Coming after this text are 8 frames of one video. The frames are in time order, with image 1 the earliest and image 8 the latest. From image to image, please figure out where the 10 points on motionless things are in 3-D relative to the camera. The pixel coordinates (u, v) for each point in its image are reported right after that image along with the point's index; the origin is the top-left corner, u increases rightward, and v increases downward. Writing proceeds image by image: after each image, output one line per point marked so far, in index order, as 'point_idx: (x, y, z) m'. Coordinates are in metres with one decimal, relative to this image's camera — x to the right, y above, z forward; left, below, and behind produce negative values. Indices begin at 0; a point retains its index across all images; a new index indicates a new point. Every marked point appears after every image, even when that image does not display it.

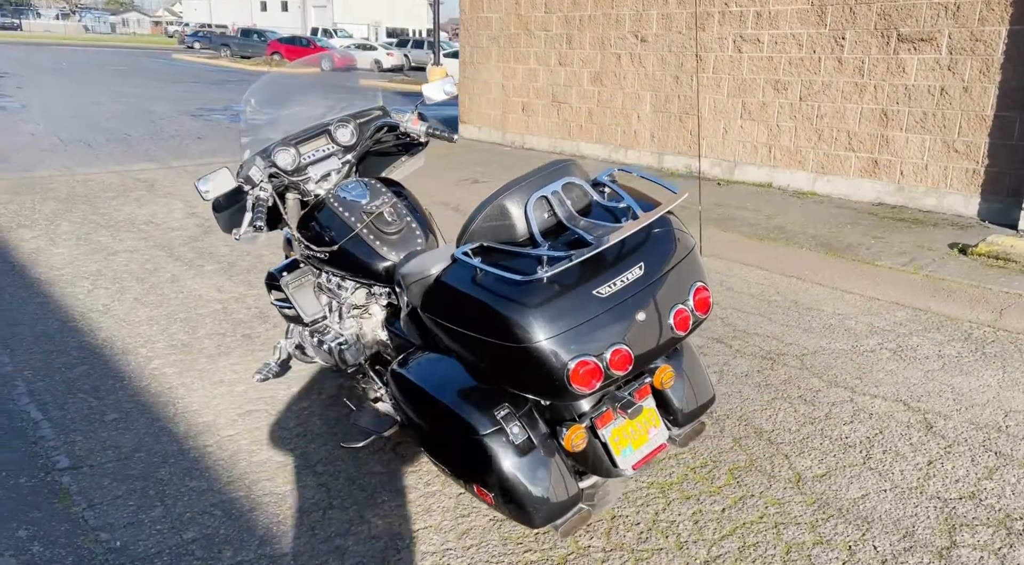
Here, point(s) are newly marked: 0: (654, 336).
0: (+0.4, -0.2, +2.2) m
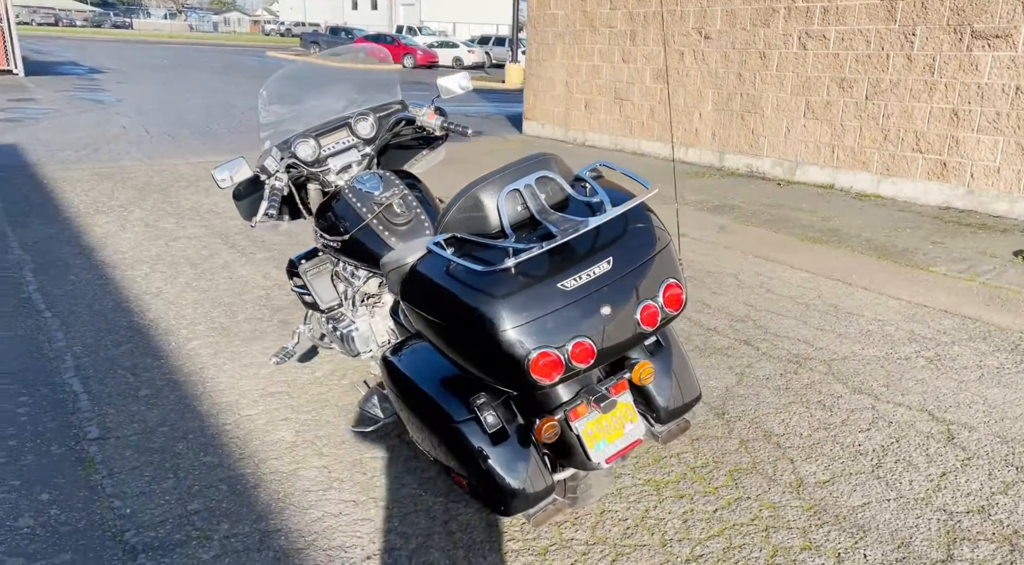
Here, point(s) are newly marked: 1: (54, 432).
0: (+0.3, -0.1, +2.3) m
1: (-2.2, -0.7, +3.8) m
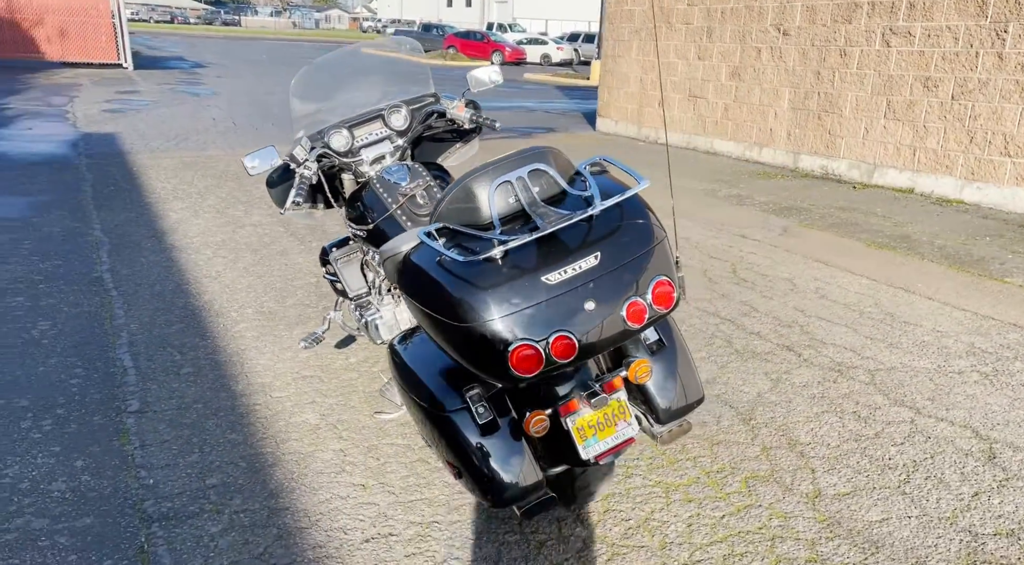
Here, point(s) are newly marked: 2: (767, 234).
0: (+0.3, -0.1, +2.2) m
1: (-2.1, -0.6, +4.0) m
2: (+2.7, +0.5, +8.3) m
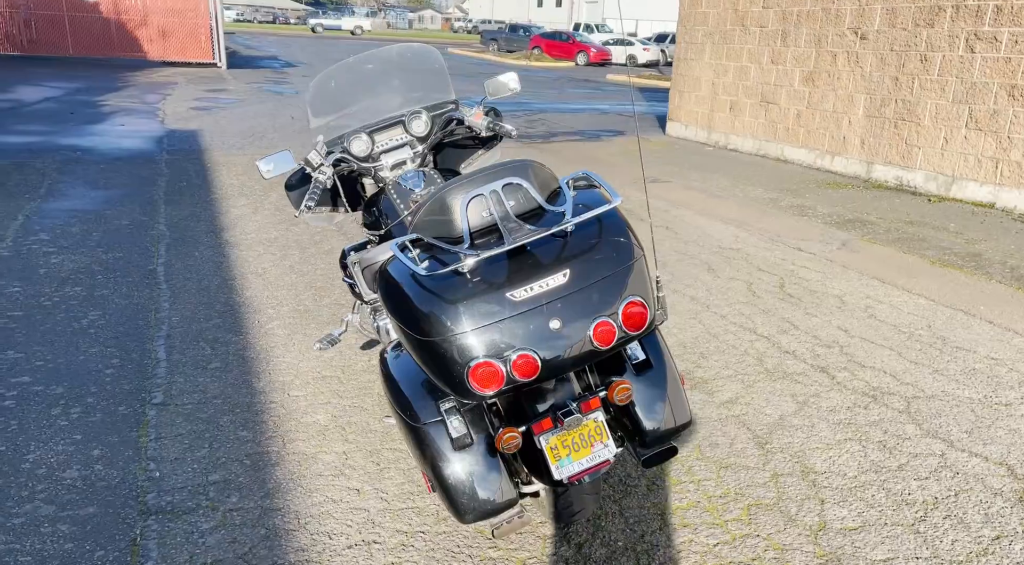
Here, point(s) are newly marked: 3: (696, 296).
0: (+0.2, -0.2, +2.2) m
1: (-2.1, -0.6, +4.2) m
2: (+3.2, +0.4, +7.9) m
3: (+1.4, -0.1, +6.1) m
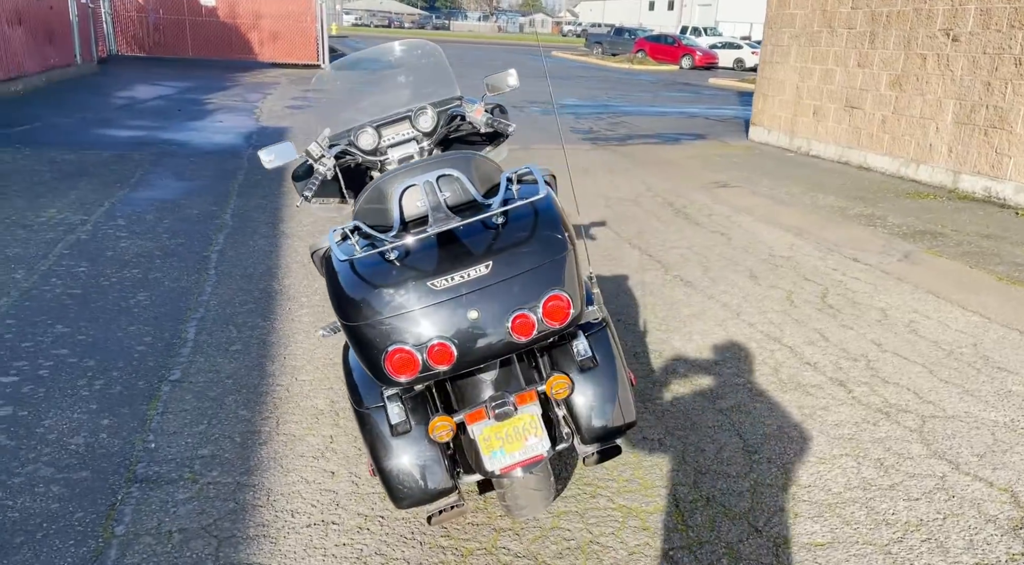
0: (-0.1, -0.2, +2.2) m
1: (-2.1, -0.5, +4.4) m
2: (+3.6, +0.2, +7.6) m
3: (+1.7, -0.1, +6.0) m
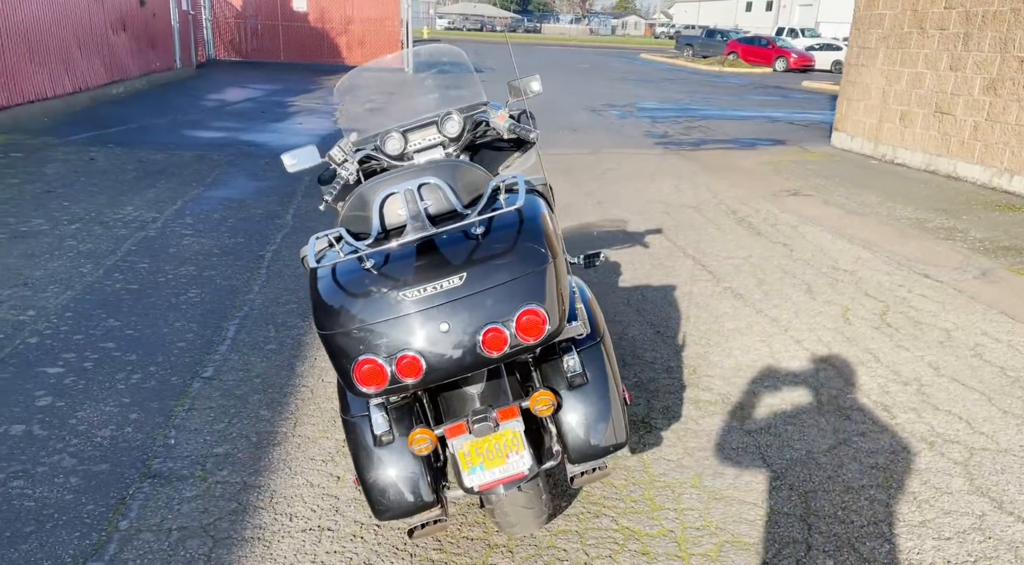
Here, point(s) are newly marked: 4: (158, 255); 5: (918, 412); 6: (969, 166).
0: (-0.1, -0.2, +2.1) m
1: (-1.9, -0.5, +4.5) m
2: (+4.1, +0.1, +7.1) m
3: (+2.0, -0.2, +5.7) m
4: (-3.4, +0.3, +7.4) m
5: (+2.2, -0.7, +4.1) m
6: (+5.9, +1.6, +10.5) m
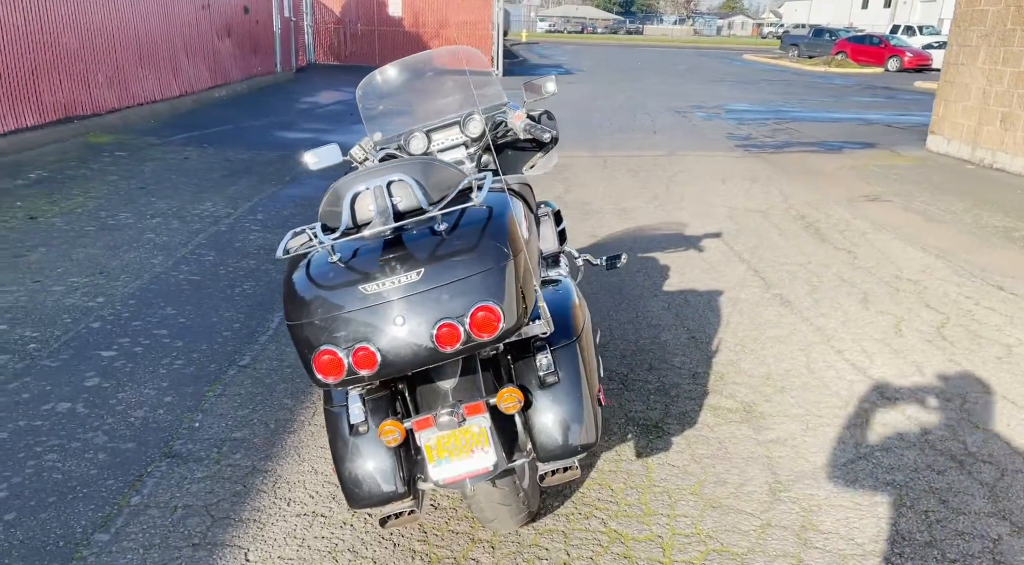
0: (-0.3, -0.2, +2.2) m
1: (-1.8, -0.4, +4.8) m
2: (+4.5, 0.0, +6.7) m
3: (+2.2, -0.3, +5.5) m
4: (-2.9, +0.3, +7.8) m
5: (+2.2, -0.7, +3.9) m
6: (+6.7, +1.4, +9.8) m
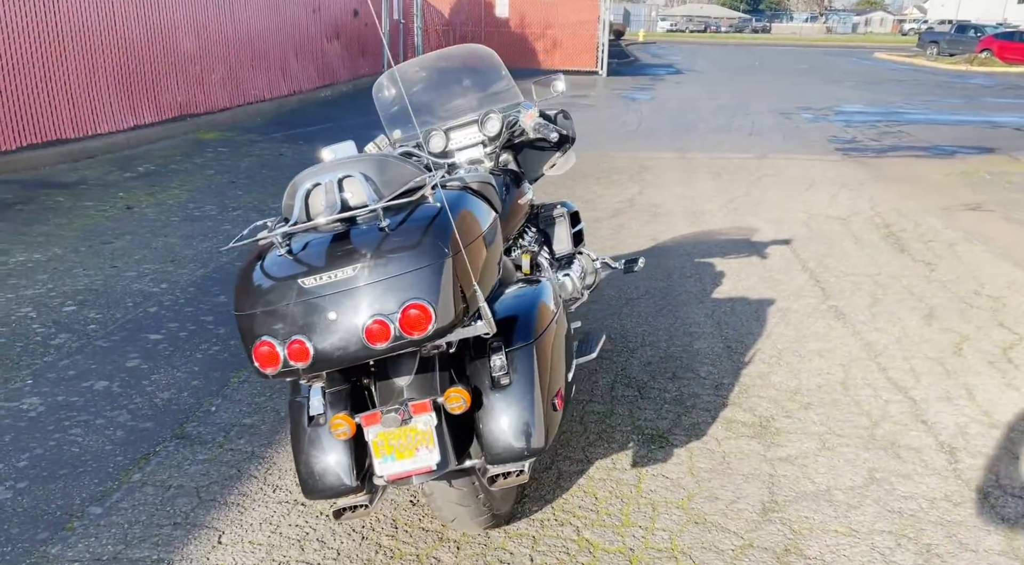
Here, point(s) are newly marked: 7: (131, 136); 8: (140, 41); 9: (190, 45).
0: (-0.4, -0.2, +2.2) m
1: (-1.6, -0.4, +5.0) m
2: (+4.8, -0.2, +6.1) m
3: (+2.4, -0.4, +5.2) m
4: (-2.3, +0.4, +8.1) m
5: (+2.2, -0.8, +3.6) m
6: (+7.5, +1.2, +8.9) m
7: (-6.1, +2.3, +12.2) m
8: (-6.1, +3.9, +12.5) m
9: (-5.8, +4.2, +13.8) m
